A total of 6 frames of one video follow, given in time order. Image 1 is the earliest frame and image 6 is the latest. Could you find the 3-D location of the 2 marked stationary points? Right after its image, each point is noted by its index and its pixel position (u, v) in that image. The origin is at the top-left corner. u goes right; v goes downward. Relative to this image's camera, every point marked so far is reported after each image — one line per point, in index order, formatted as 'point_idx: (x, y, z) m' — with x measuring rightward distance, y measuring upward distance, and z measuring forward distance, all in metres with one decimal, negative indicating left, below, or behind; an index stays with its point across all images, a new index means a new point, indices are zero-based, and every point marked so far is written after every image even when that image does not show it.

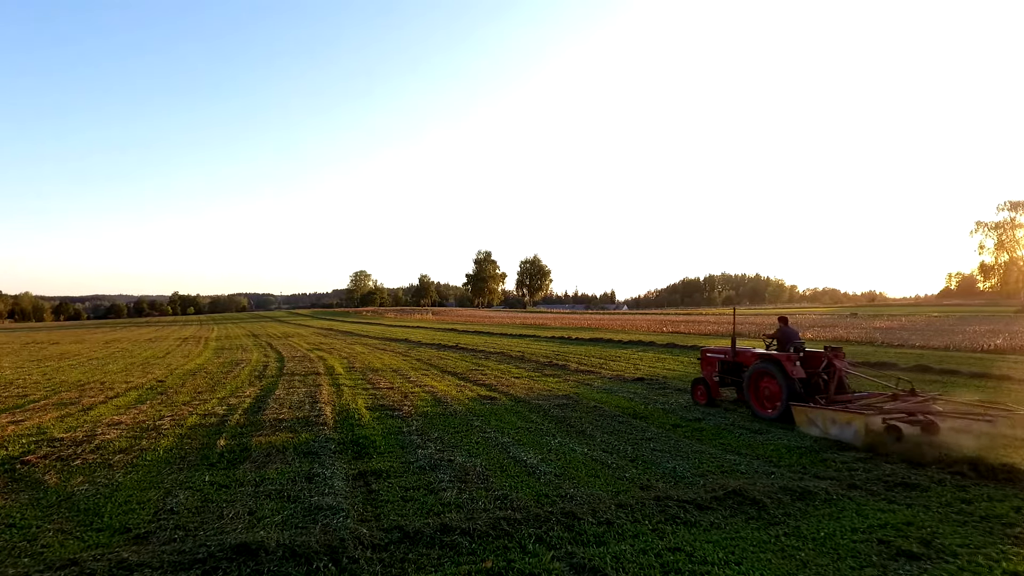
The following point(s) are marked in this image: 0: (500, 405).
0: (-0.3, -2.3, +10.2) m
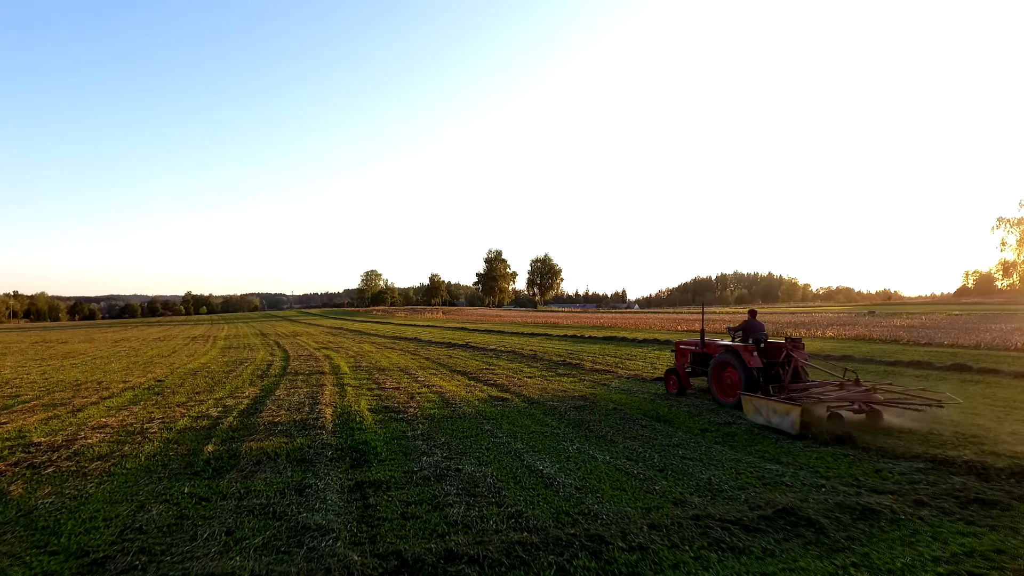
0: (0.0, -2.2, +9.5) m
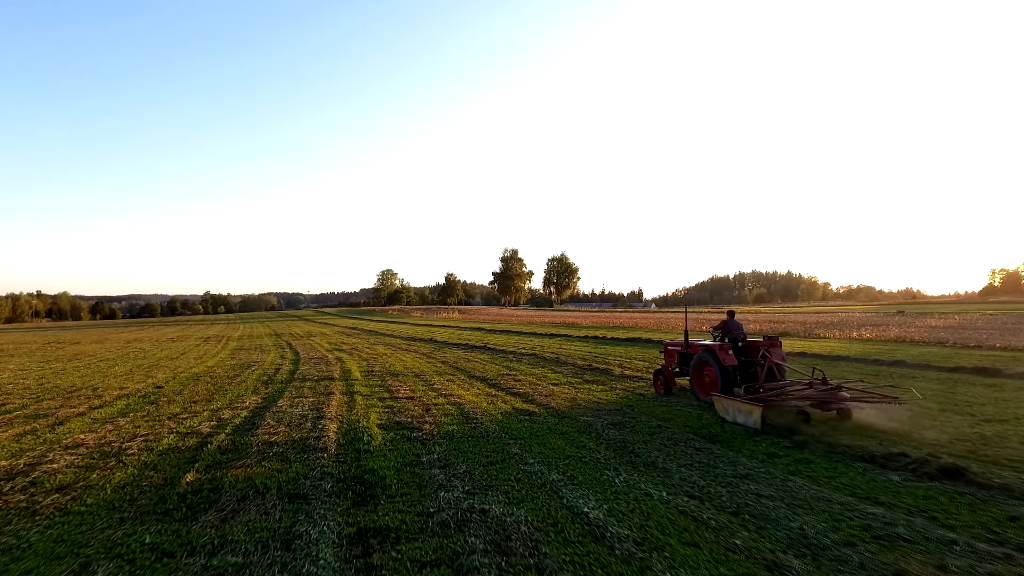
0: (+0.5, -2.2, +8.3) m
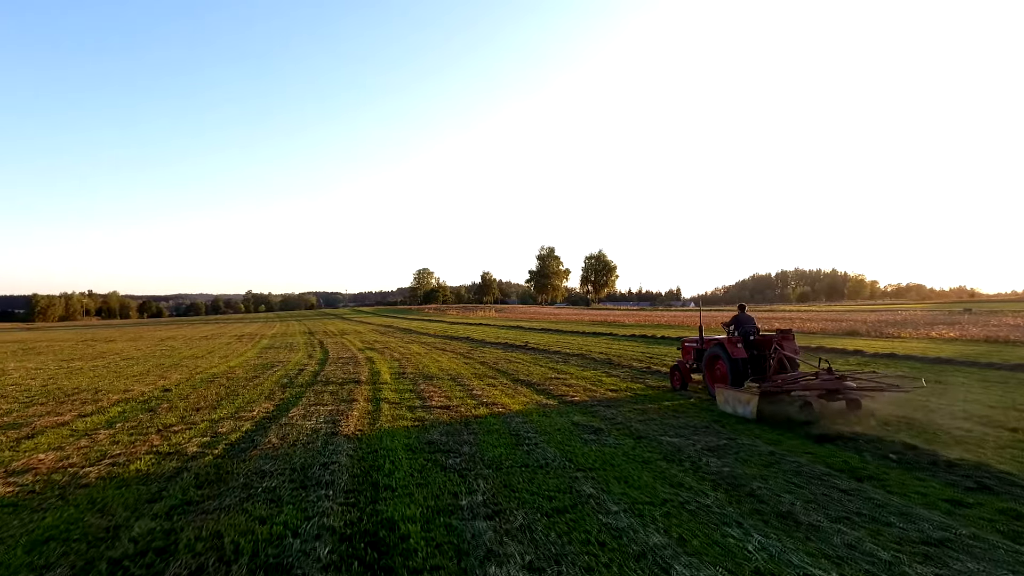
0: (+1.2, -1.9, +6.4) m
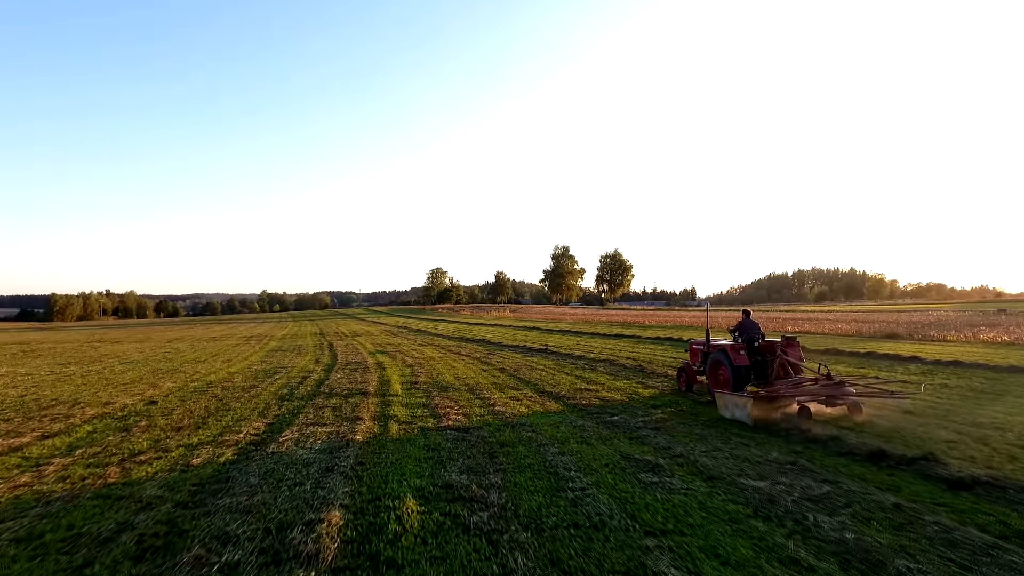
0: (+1.6, -1.9, +5.0) m
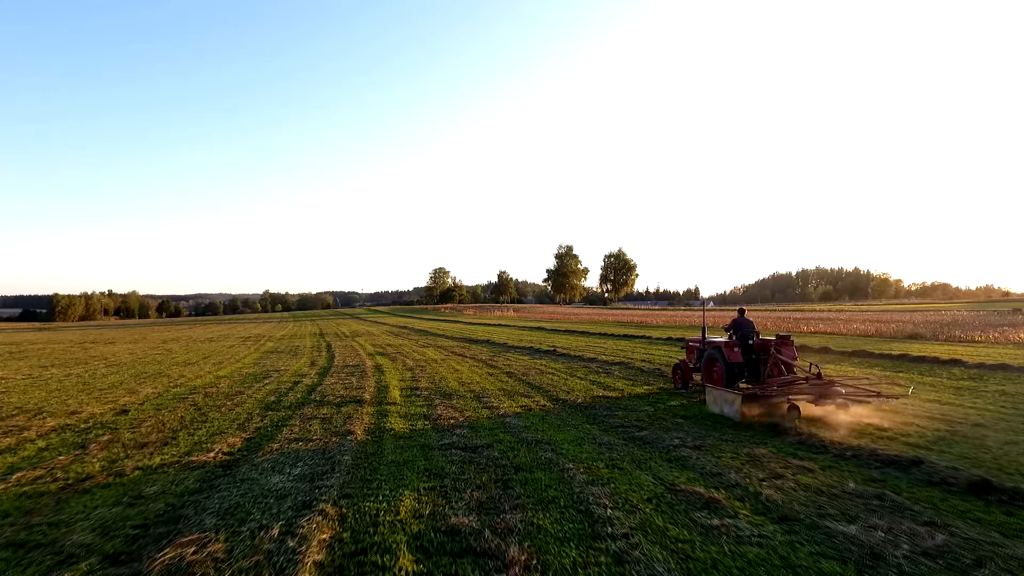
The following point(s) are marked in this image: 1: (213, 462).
0: (+1.8, -1.9, +4.0) m
1: (-3.4, -2.0, +5.9) m
